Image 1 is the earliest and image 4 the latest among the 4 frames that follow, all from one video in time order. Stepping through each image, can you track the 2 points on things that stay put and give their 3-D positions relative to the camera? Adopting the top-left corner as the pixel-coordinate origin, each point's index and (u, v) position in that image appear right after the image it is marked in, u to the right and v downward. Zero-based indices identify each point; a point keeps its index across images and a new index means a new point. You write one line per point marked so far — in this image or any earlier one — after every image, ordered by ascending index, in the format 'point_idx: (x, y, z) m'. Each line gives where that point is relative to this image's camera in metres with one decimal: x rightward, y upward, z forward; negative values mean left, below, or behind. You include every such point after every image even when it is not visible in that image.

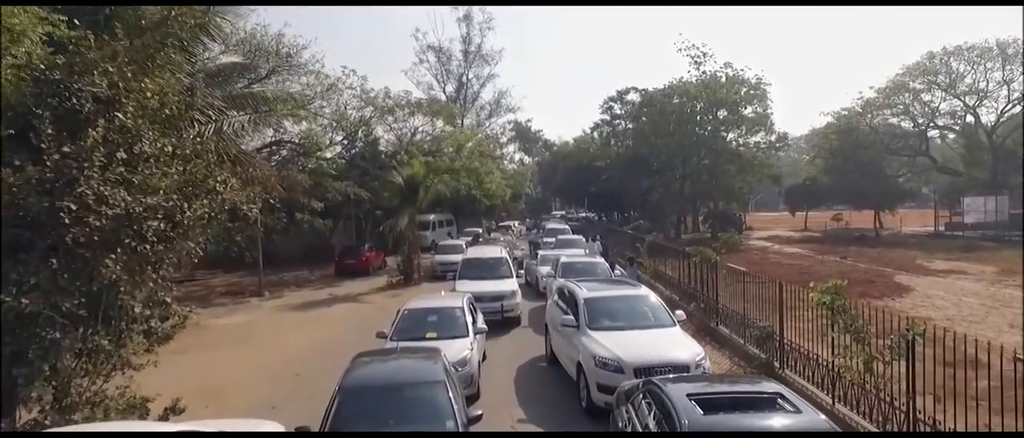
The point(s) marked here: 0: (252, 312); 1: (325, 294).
0: (-5.9, -2.1, +17.7) m
1: (-4.8, -1.9, +20.0) m
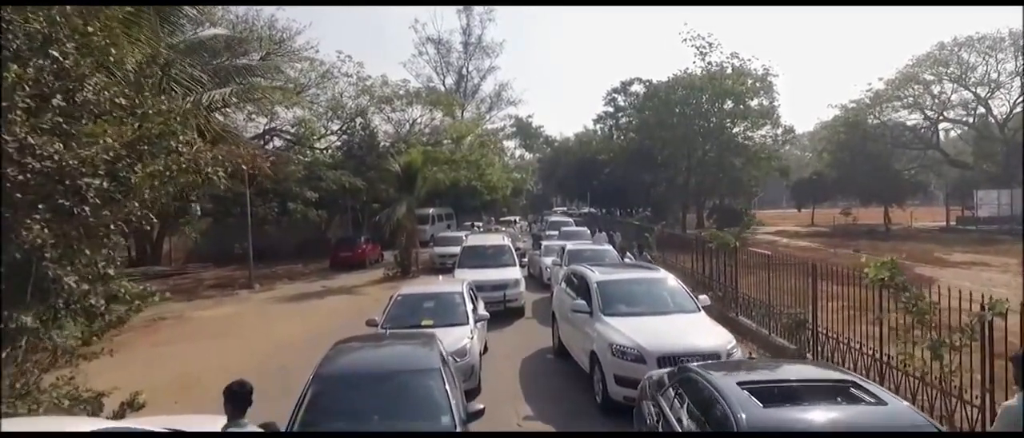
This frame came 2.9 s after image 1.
0: (-5.9, -1.9, +16.9) m
1: (-4.7, -1.7, +19.1) m
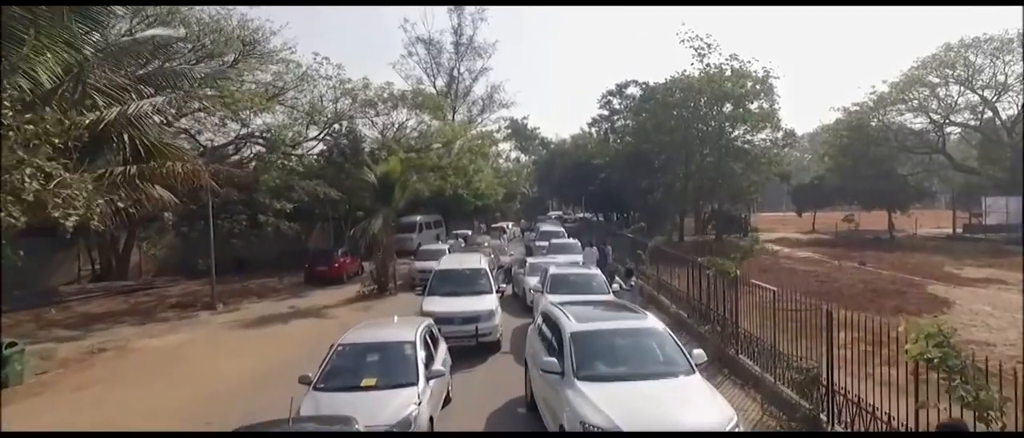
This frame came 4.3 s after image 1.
0: (-6.2, -2.2, +15.7) m
1: (-5.1, -2.0, +18.0) m
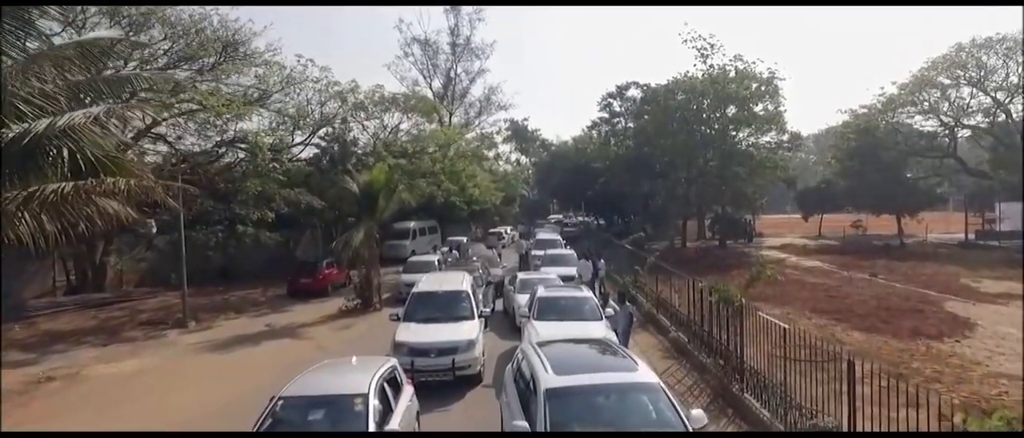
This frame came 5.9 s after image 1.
0: (-6.4, -2.4, +14.7) m
1: (-5.2, -2.2, +17.0) m
